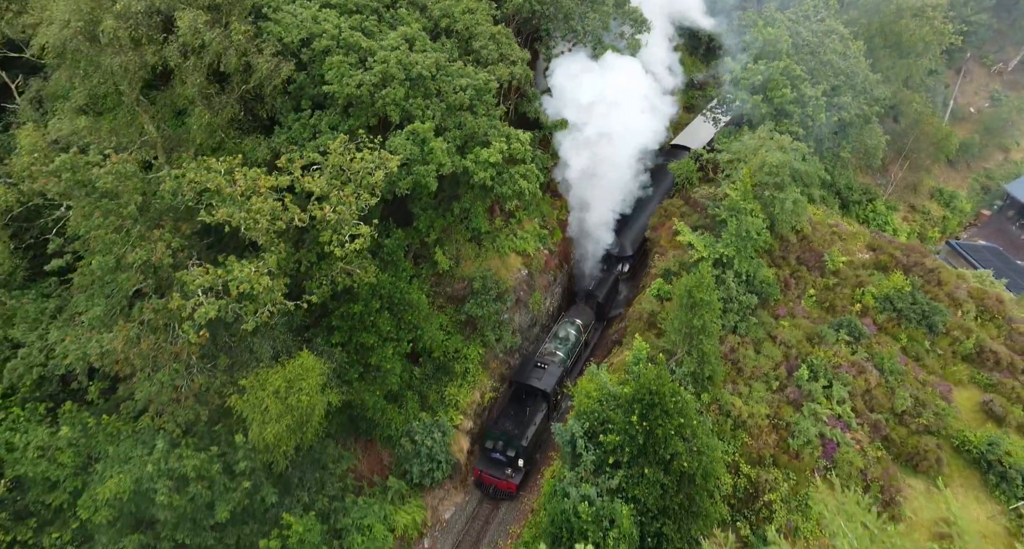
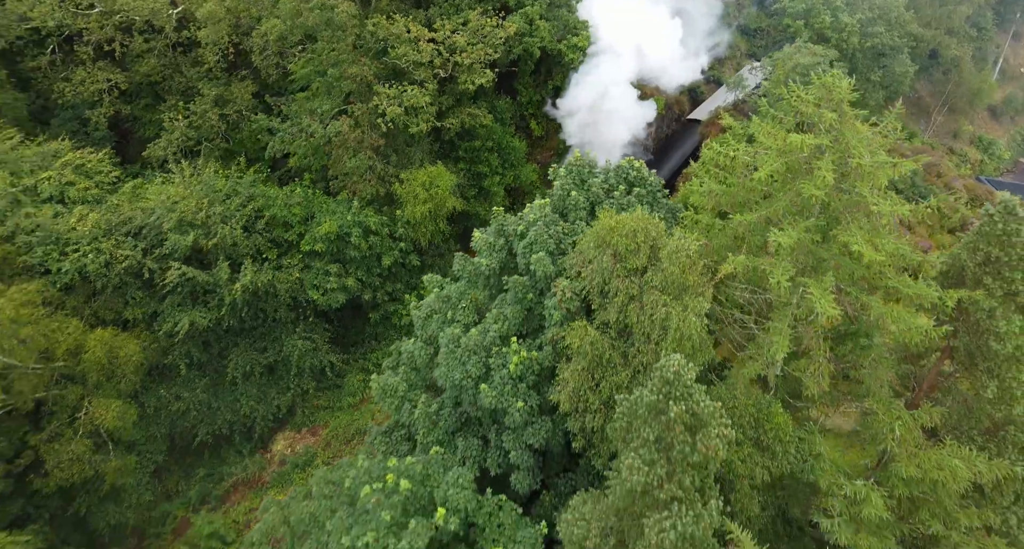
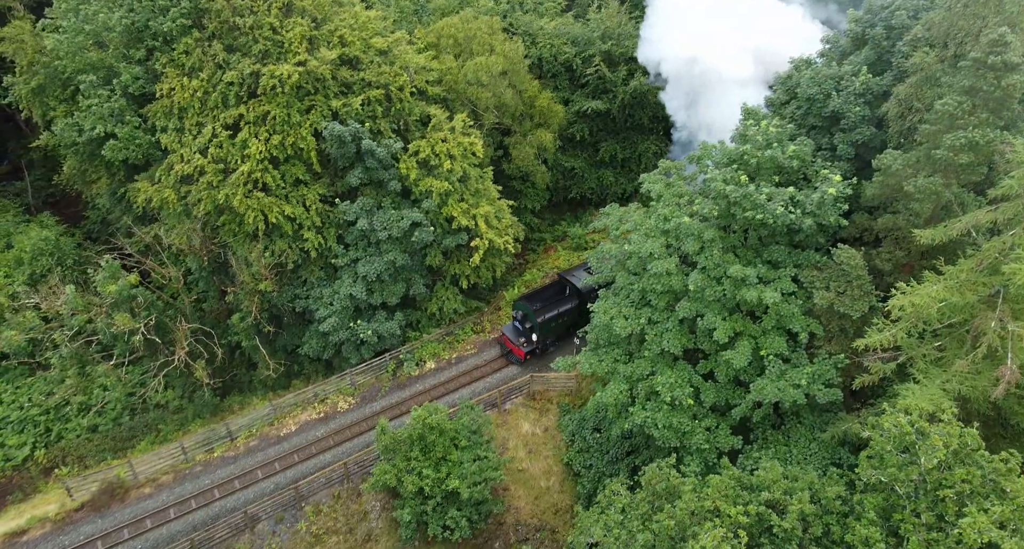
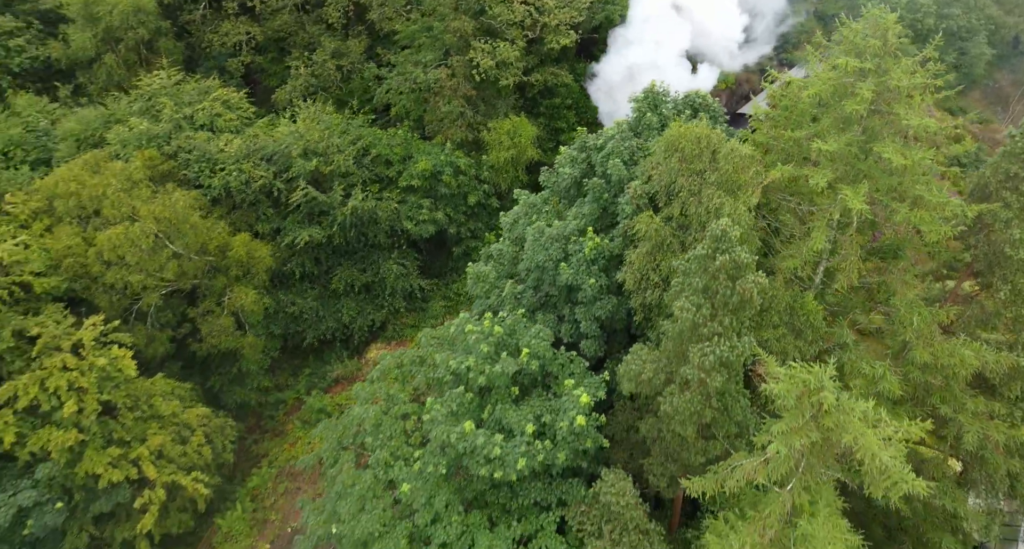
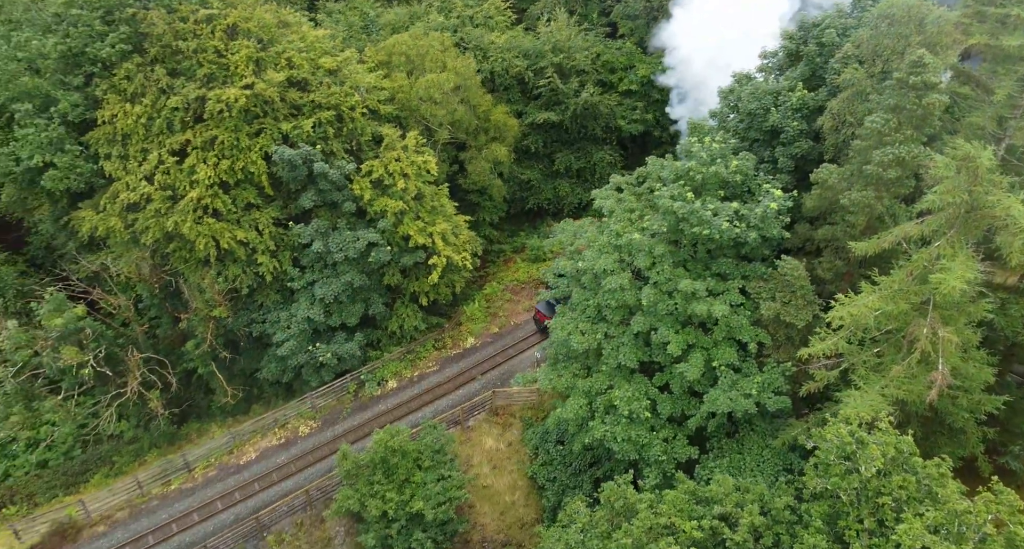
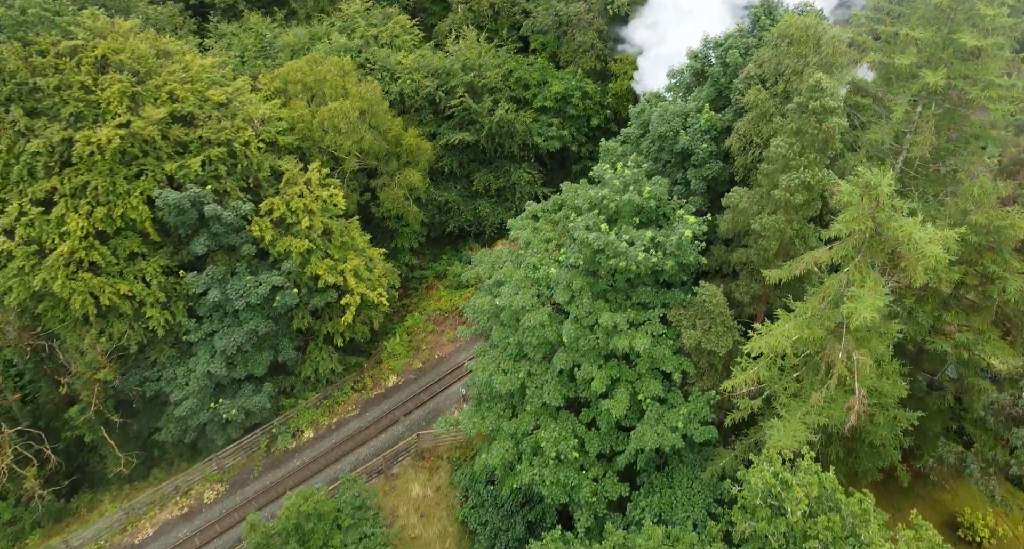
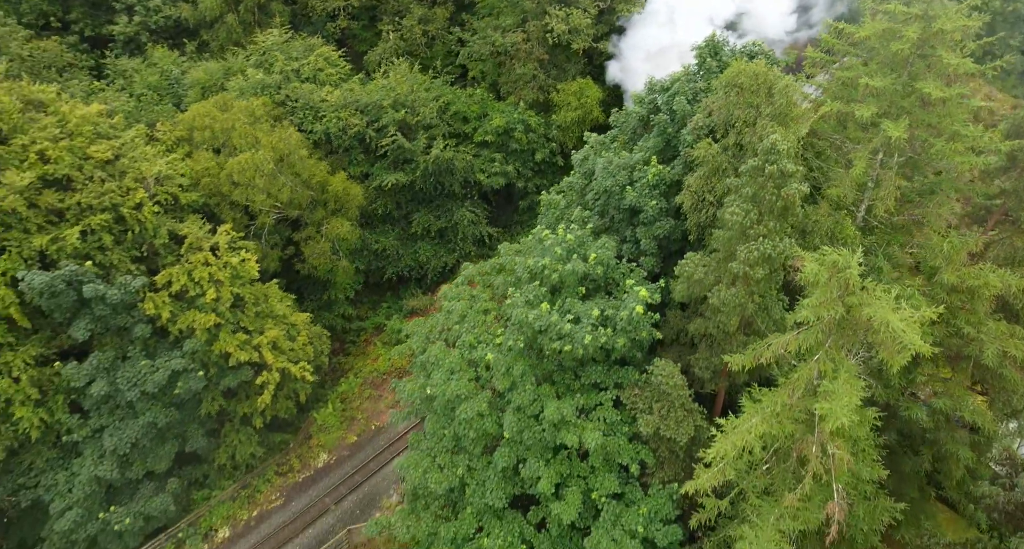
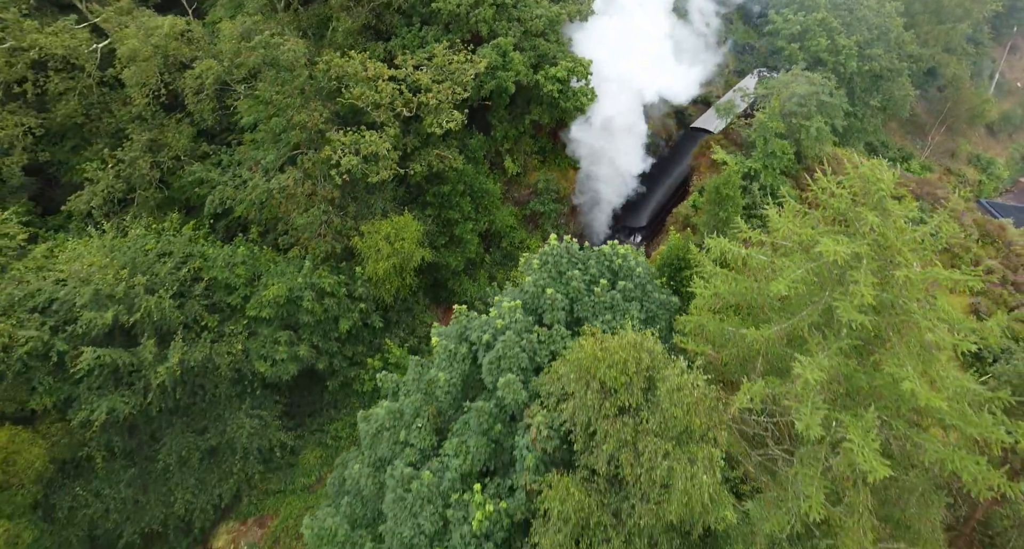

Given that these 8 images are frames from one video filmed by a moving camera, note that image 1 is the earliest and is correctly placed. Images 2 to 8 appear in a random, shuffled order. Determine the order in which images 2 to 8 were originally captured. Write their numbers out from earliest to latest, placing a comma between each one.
8, 2, 4, 7, 6, 5, 3
